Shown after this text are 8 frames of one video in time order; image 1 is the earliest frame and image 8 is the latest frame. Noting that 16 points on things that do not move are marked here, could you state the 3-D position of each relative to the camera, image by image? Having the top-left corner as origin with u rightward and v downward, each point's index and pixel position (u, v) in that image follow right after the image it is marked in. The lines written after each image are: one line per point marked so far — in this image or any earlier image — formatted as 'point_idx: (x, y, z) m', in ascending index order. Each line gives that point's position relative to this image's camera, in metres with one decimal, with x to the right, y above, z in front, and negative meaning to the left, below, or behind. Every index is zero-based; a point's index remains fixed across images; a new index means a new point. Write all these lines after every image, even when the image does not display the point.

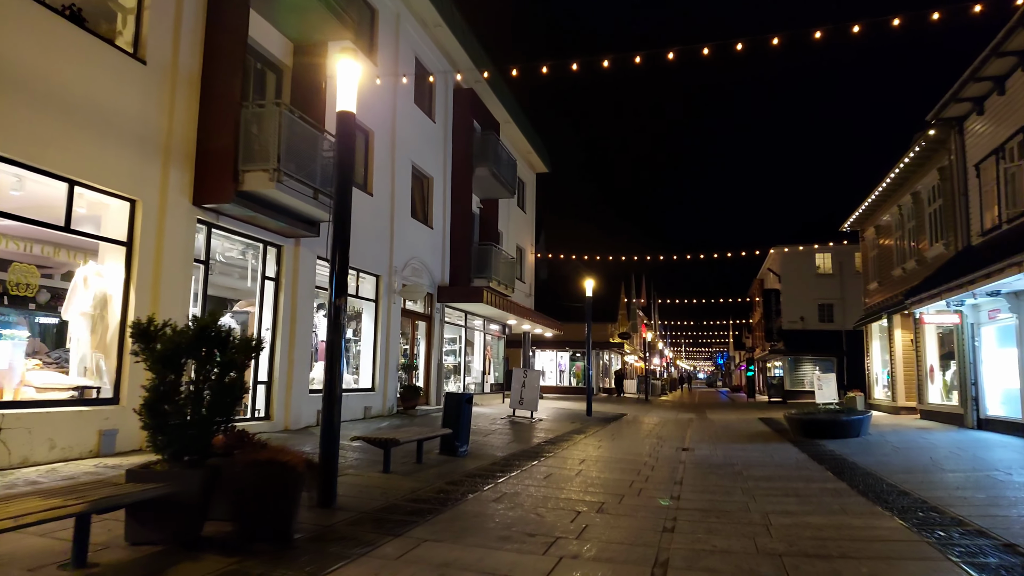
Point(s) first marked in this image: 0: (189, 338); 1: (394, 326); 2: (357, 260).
0: (-2.1, -0.3, +5.1) m
1: (-2.5, -0.8, +16.5) m
2: (-3.0, +0.5, +15.0) m
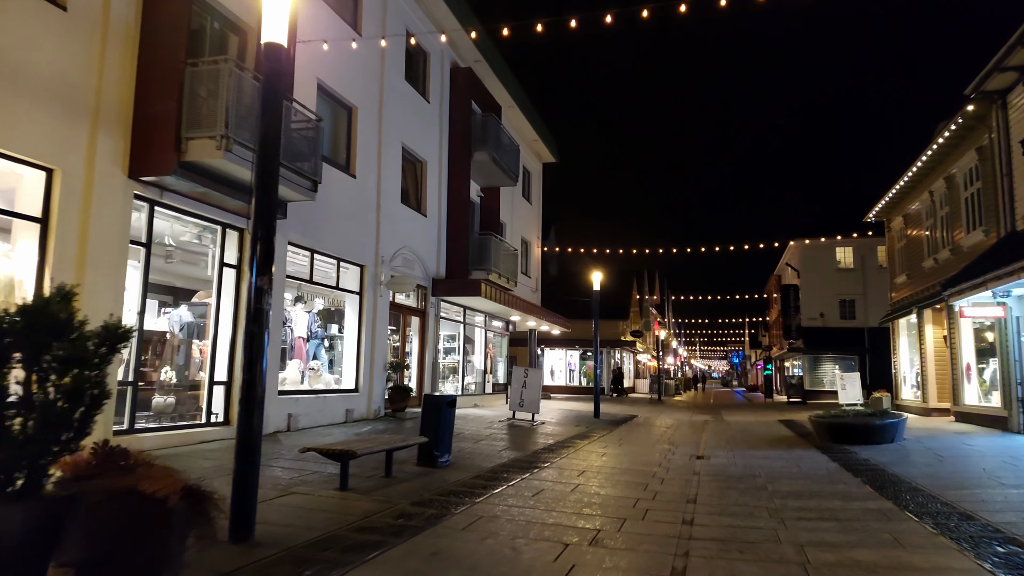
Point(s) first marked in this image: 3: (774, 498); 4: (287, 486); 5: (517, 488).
0: (-2.4, -0.2, +3.7) m
1: (-2.5, -0.6, +15.2) m
2: (-3.0, +0.7, +13.6) m
3: (+2.8, -2.2, +8.4) m
4: (-2.1, -1.9, +7.4) m
5: (0.0, -2.1, +8.4) m
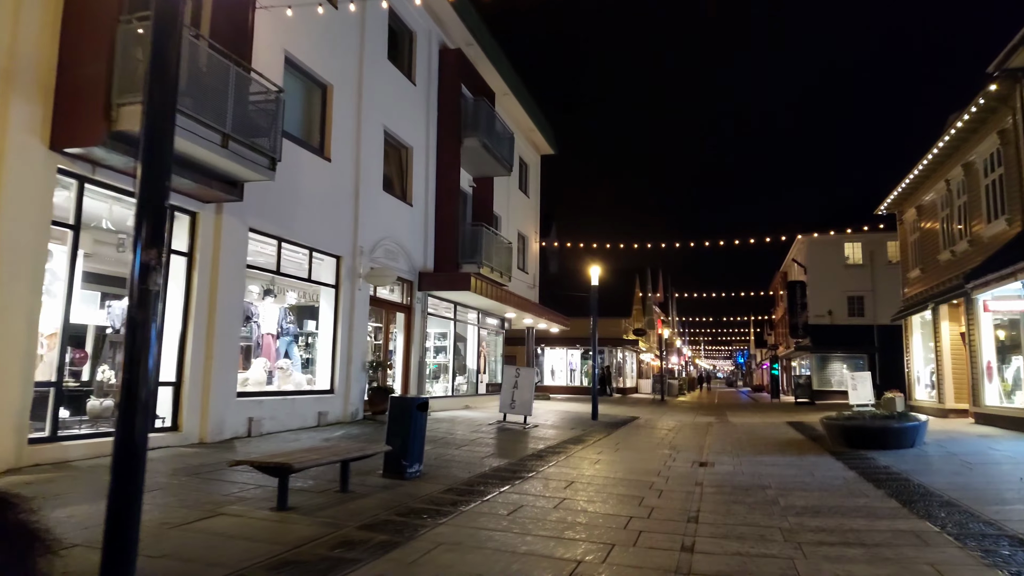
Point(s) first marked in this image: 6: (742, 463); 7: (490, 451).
0: (-2.6, 0.0, +2.7) m
1: (-2.7, -0.5, +14.1) m
2: (-3.2, +0.8, +12.6) m
3: (+2.5, -2.1, +7.3) m
4: (-2.4, -1.7, +6.4) m
5: (-0.2, -2.0, +7.3) m
6: (+3.4, -2.6, +11.6) m
7: (-0.4, -2.6, +12.5) m
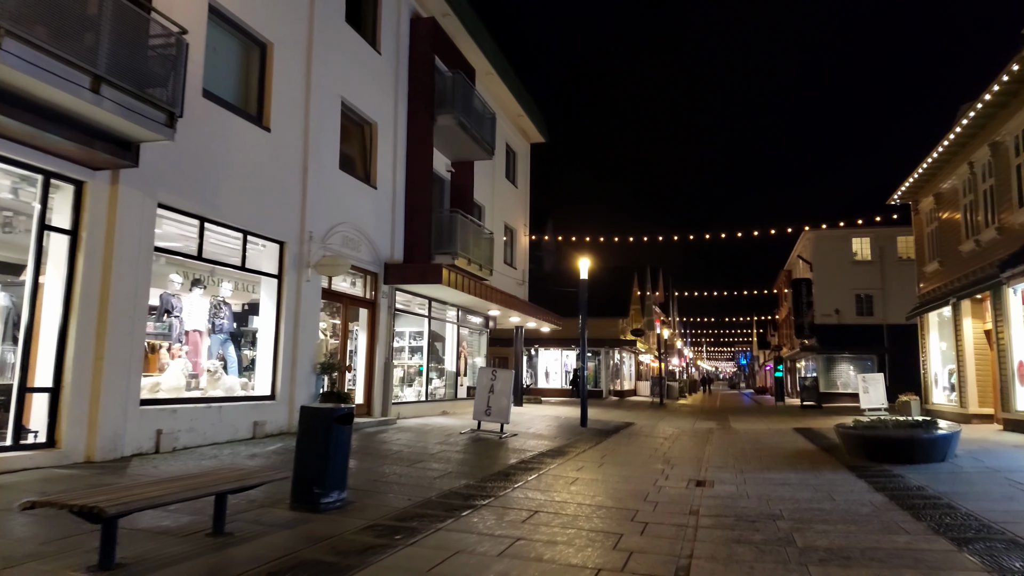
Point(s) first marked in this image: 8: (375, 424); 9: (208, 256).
0: (-3.1, +0.1, +0.9) m
1: (-3.2, -0.4, +12.4) m
2: (-3.7, +0.9, +10.8) m
3: (+2.1, -1.9, +5.5) m
4: (-2.8, -1.6, +4.6) m
5: (-0.7, -1.8, +5.6) m
6: (+2.9, -2.4, +9.9) m
7: (-0.8, -2.4, +10.8) m
8: (-2.4, -2.4, +13.9) m
9: (-4.0, +0.4, +10.6) m
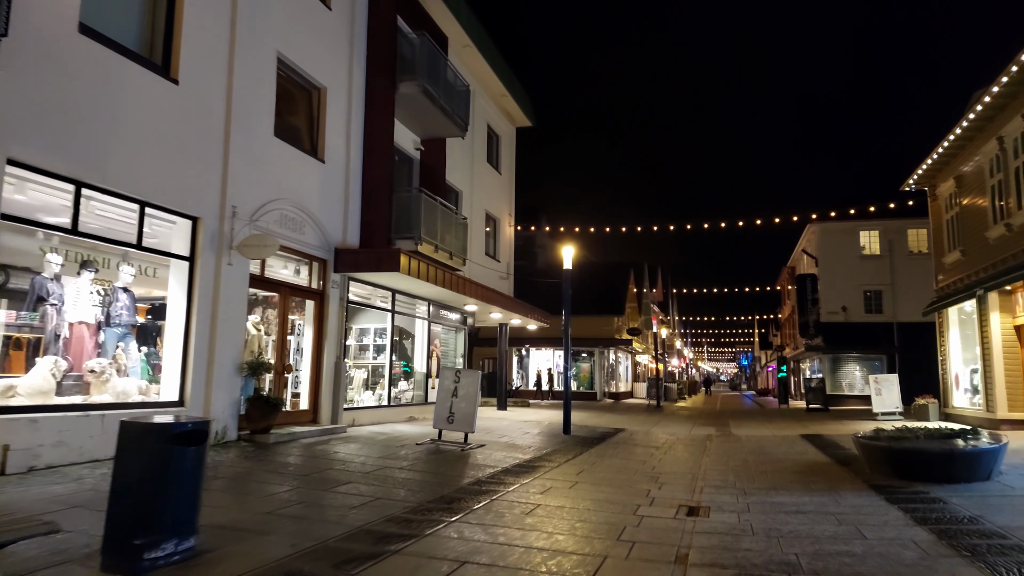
0: (-3.6, +0.3, -1.0) m
1: (-3.7, -0.2, +10.4) m
2: (-4.2, +1.1, +8.9) m
3: (+1.5, -1.7, +3.6) m
4: (-3.4, -1.4, +2.7) m
5: (-1.2, -1.6, +3.7) m
6: (+2.4, -2.2, +7.9) m
7: (-1.3, -2.2, +8.8) m
8: (-3.0, -2.2, +12.0) m
9: (-4.5, +0.6, +8.7) m
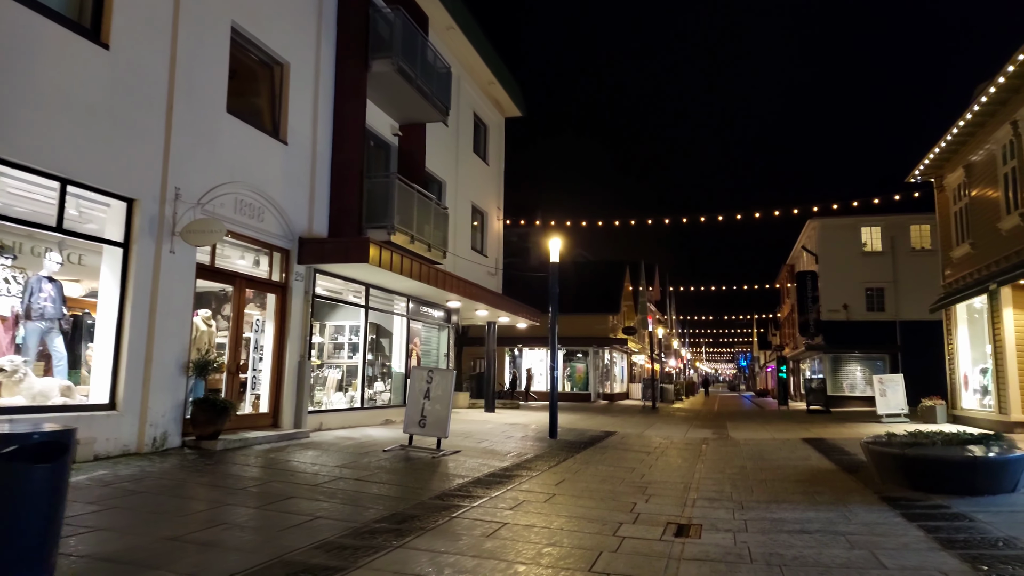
0: (-3.9, +0.5, -2.0) m
1: (-4.0, -0.1, +9.4) m
2: (-4.5, +1.3, +7.9) m
3: (+1.2, -1.6, +2.6) m
4: (-3.7, -1.2, +1.7) m
5: (-1.5, -1.5, +2.7) m
6: (+2.1, -2.1, +6.9) m
7: (-1.7, -2.1, +7.8) m
8: (-3.3, -2.1, +11.0) m
9: (-4.9, +0.7, +7.7) m
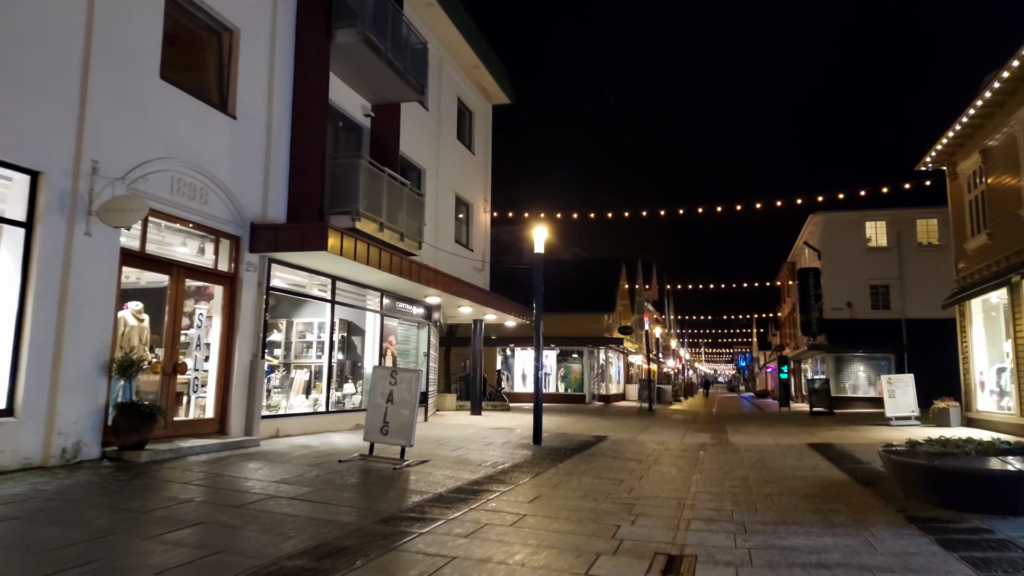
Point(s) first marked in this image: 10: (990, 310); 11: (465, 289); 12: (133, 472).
0: (-4.3, +0.6, -3.2) m
1: (-4.3, 0.0, +8.2) m
2: (-4.9, +1.4, +6.7) m
3: (+0.9, -1.4, +1.4) m
4: (-4.0, -1.1, +0.5) m
5: (-1.8, -1.4, +1.4) m
6: (+1.7, -2.0, +5.7) m
7: (-2.0, -2.0, +6.6) m
8: (-3.6, -2.0, +9.8) m
9: (-5.2, +0.9, +6.4) m
10: (+10.6, -0.5, +17.7) m
11: (-1.0, 0.0, +17.9) m
12: (-3.8, -1.9, +8.0) m
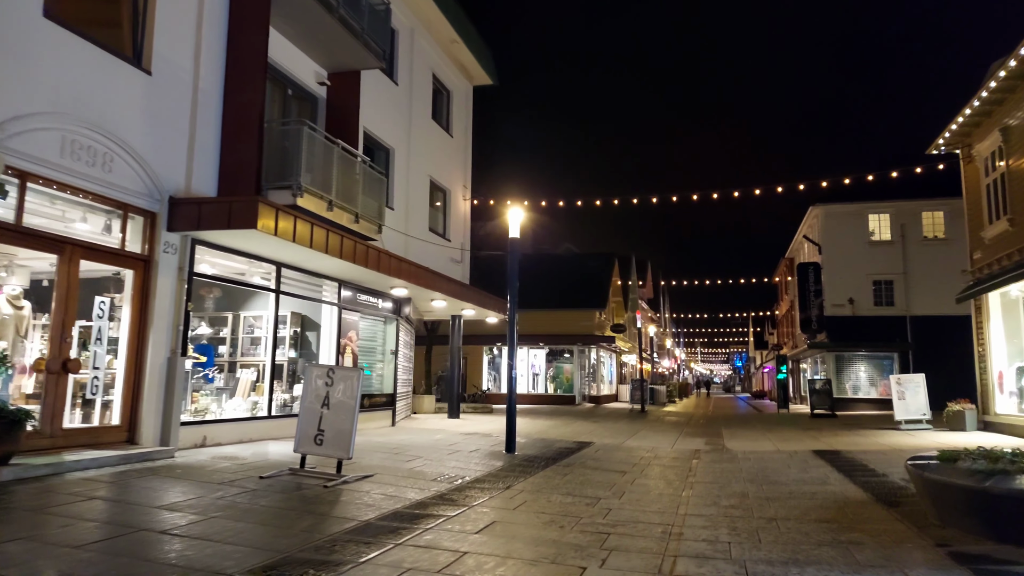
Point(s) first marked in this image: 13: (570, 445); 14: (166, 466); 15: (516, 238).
0: (-4.6, +0.8, -4.8) m
1: (-4.8, +0.2, +6.7) m
2: (-5.3, +1.6, +5.1) m
3: (+0.5, -1.3, -0.2) m
4: (-4.4, -0.9, -1.1) m
5: (-2.2, -1.2, -0.1) m
6: (+1.3, -1.8, +4.2) m
7: (-2.4, -1.8, +5.1) m
8: (-4.1, -1.8, +8.2) m
9: (-5.6, +1.0, +4.9) m
10: (+10.1, -0.3, +16.2) m
11: (-1.5, +0.2, +16.4) m
12: (-4.2, -1.7, +6.4) m
13: (+1.1, -3.0, +15.0) m
14: (-3.7, -1.9, +8.5) m
15: (+0.1, +0.8, +14.6) m
